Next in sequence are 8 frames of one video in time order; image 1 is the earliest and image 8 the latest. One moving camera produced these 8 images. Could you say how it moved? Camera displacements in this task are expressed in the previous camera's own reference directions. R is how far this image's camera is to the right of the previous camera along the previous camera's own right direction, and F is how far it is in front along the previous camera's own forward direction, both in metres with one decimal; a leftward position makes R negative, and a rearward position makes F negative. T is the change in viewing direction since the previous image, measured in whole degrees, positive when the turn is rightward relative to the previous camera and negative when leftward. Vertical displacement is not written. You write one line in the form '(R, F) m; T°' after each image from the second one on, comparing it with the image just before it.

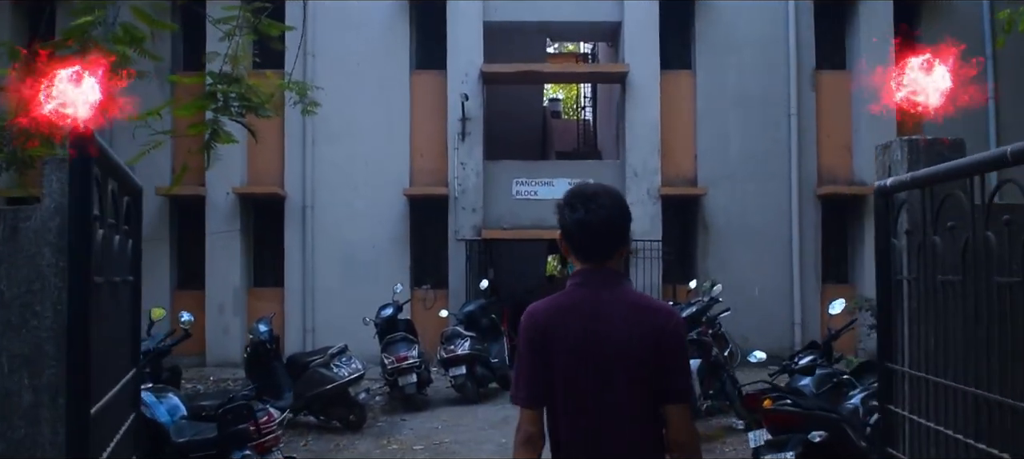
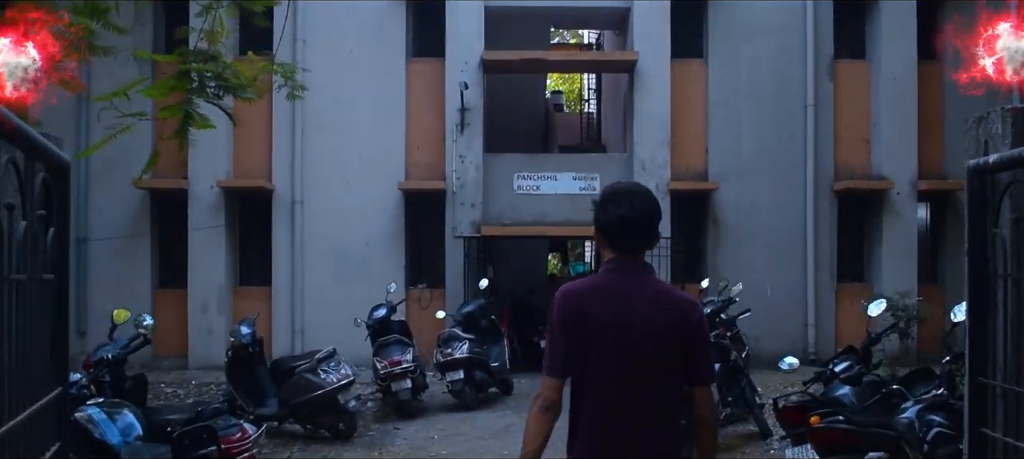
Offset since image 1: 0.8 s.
(-0.2, +0.7) m; +1°
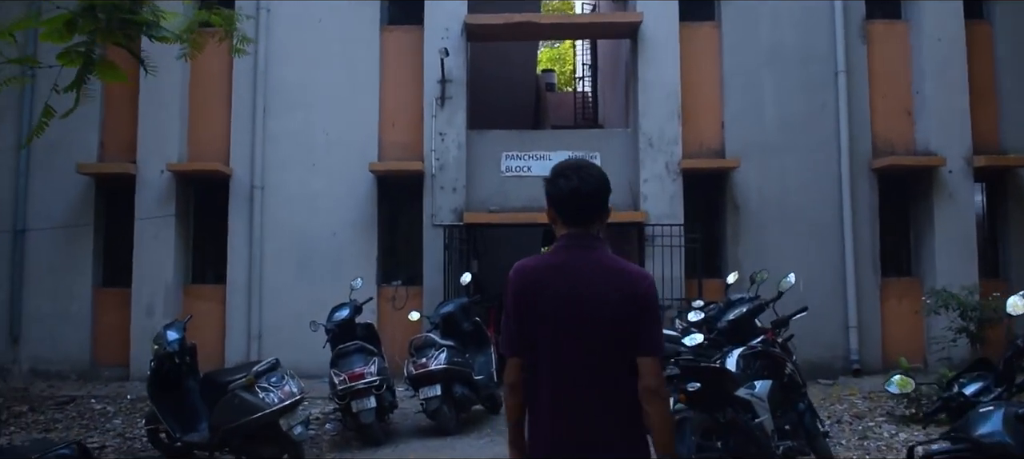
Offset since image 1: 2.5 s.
(+0.2, +1.9) m; +1°
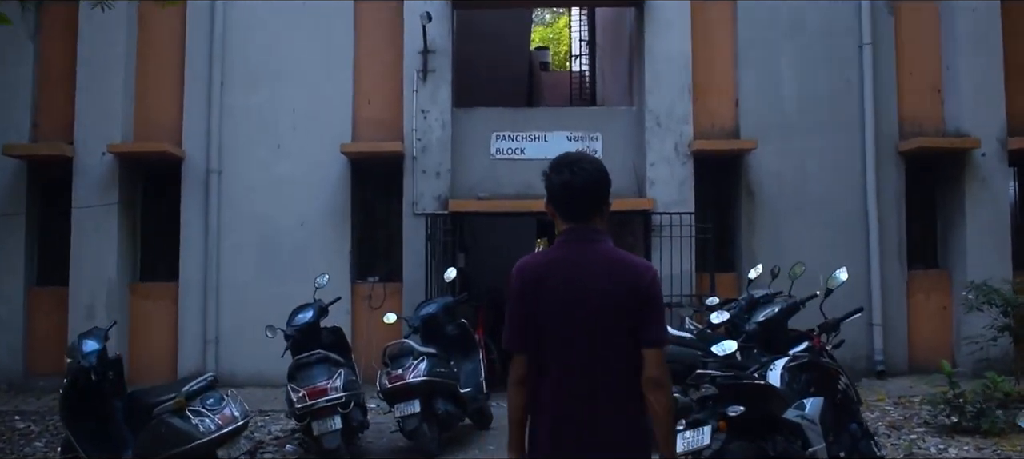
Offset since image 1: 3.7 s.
(-0.1, +1.3) m; +2°
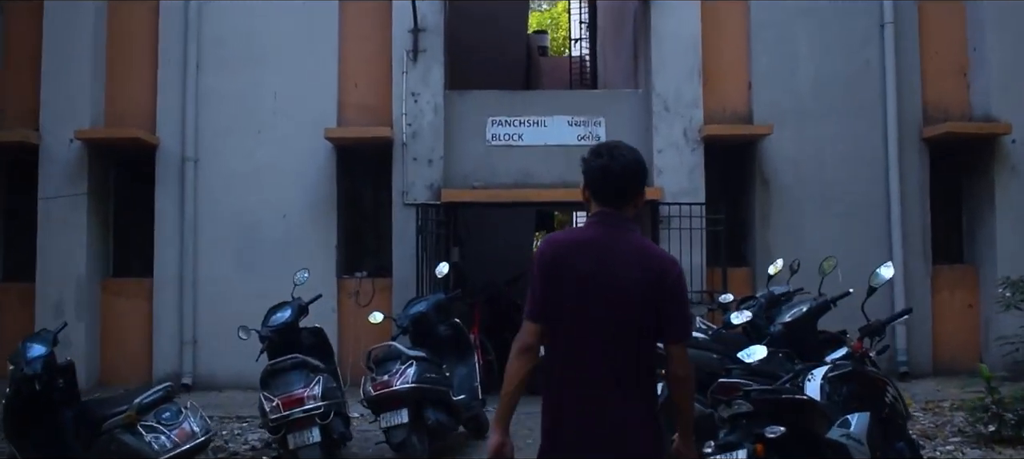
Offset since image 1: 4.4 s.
(0.0, +0.7) m; 0°
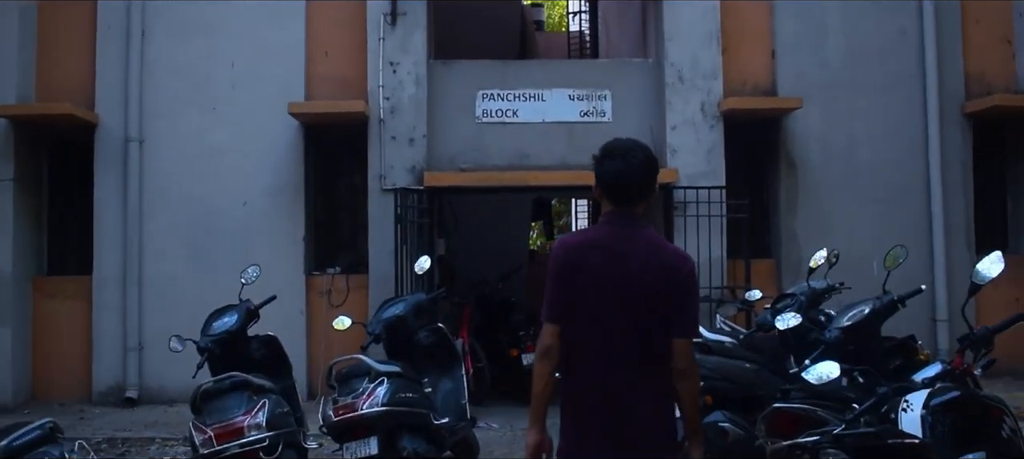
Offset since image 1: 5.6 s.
(0.0, +1.2) m; +1°
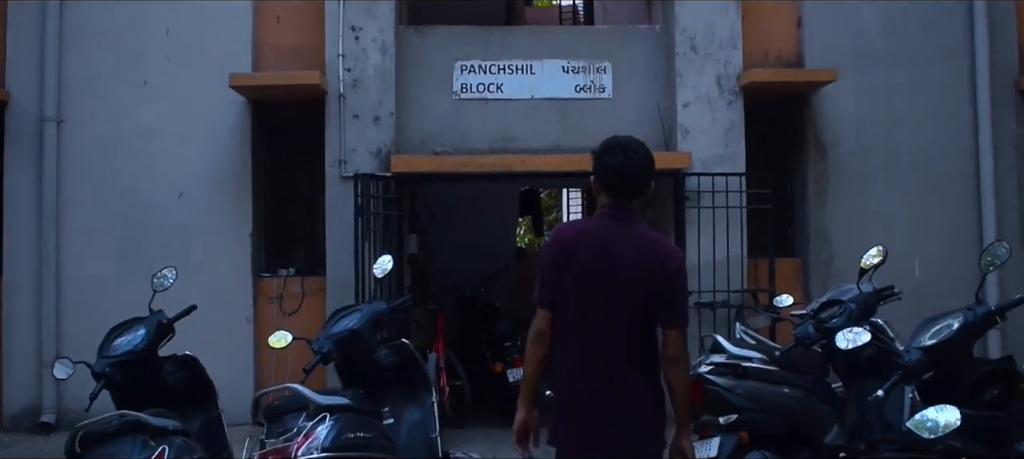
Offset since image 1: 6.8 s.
(+0.2, +1.2) m; +1°
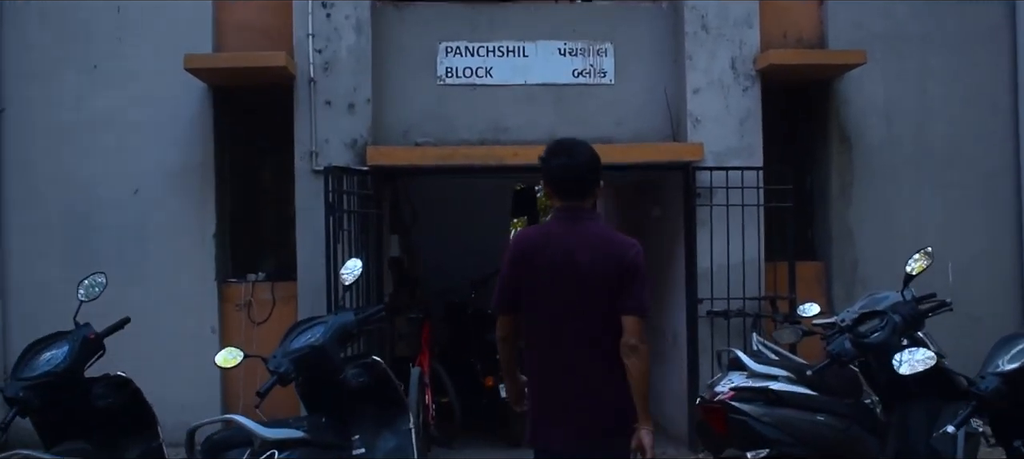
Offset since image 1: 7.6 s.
(+0.1, +0.7) m; 0°
